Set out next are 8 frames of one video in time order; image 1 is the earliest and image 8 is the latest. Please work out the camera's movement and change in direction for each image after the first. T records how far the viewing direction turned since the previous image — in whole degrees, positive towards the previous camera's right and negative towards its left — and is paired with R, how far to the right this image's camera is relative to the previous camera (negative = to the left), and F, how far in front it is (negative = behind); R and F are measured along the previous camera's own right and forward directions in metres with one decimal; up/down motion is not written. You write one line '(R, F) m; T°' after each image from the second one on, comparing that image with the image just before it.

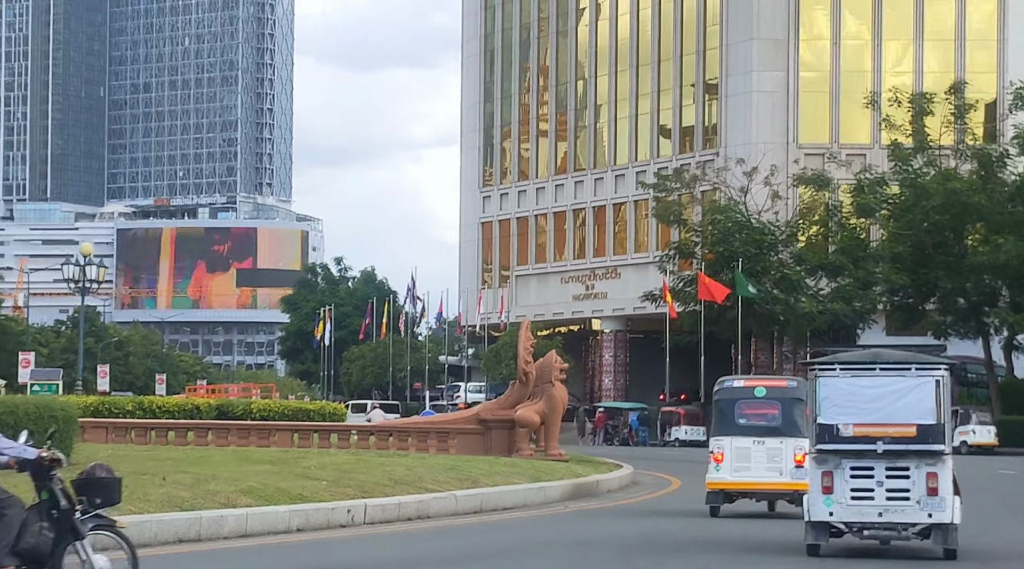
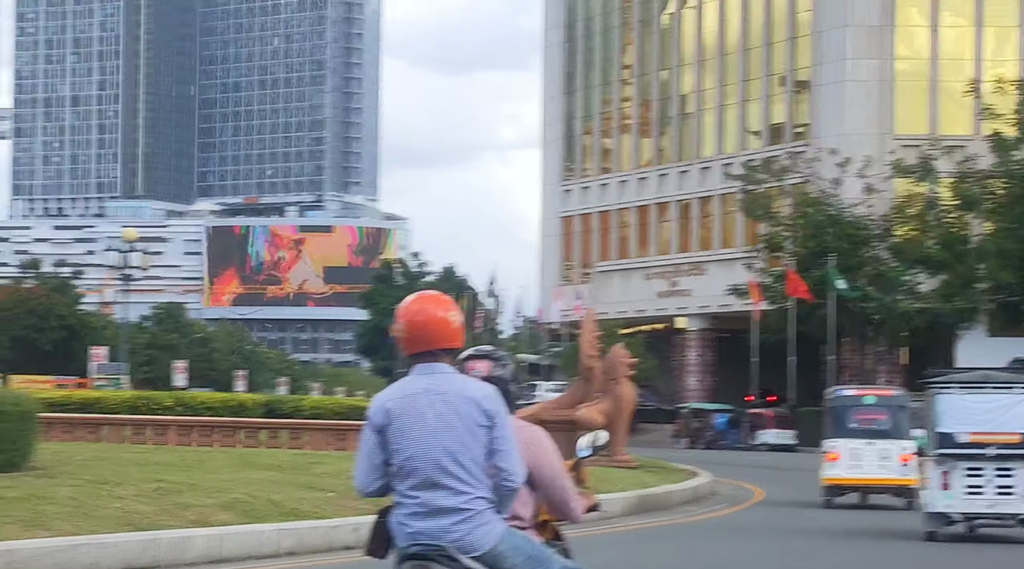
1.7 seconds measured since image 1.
(+0.4, +2.9) m; -3°
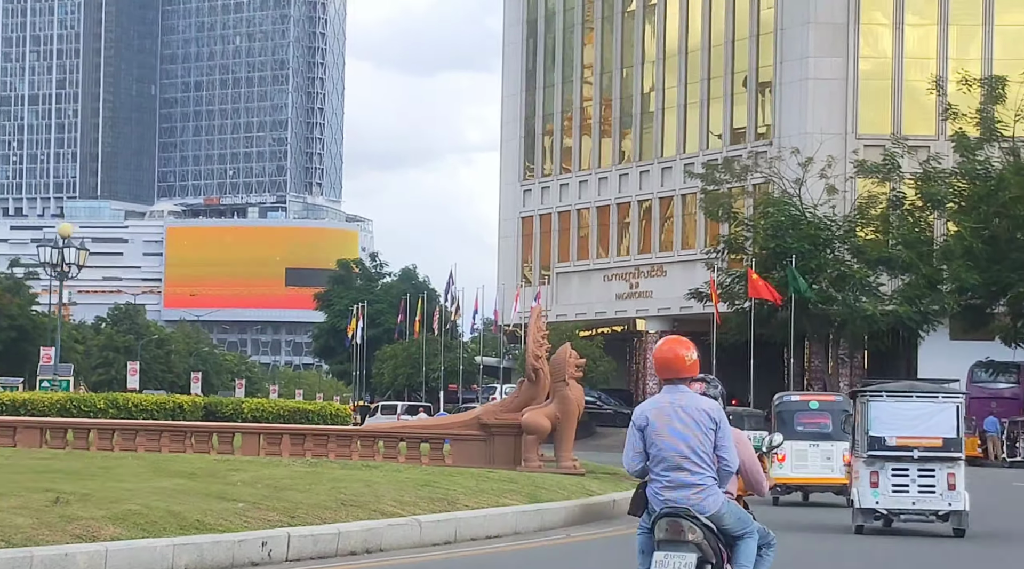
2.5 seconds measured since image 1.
(+0.3, +1.3) m; +1°
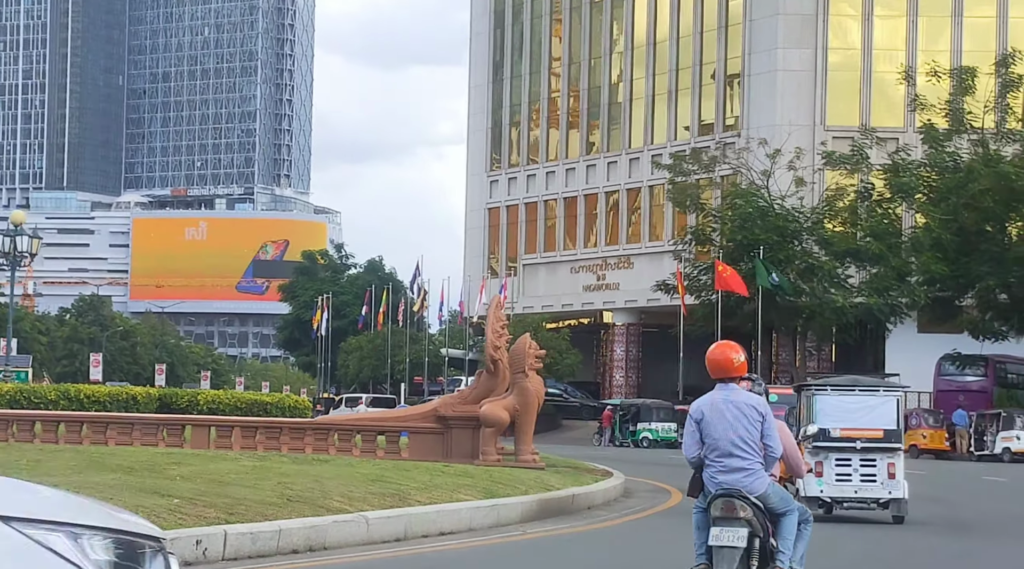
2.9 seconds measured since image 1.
(+0.1, +0.6) m; +1°
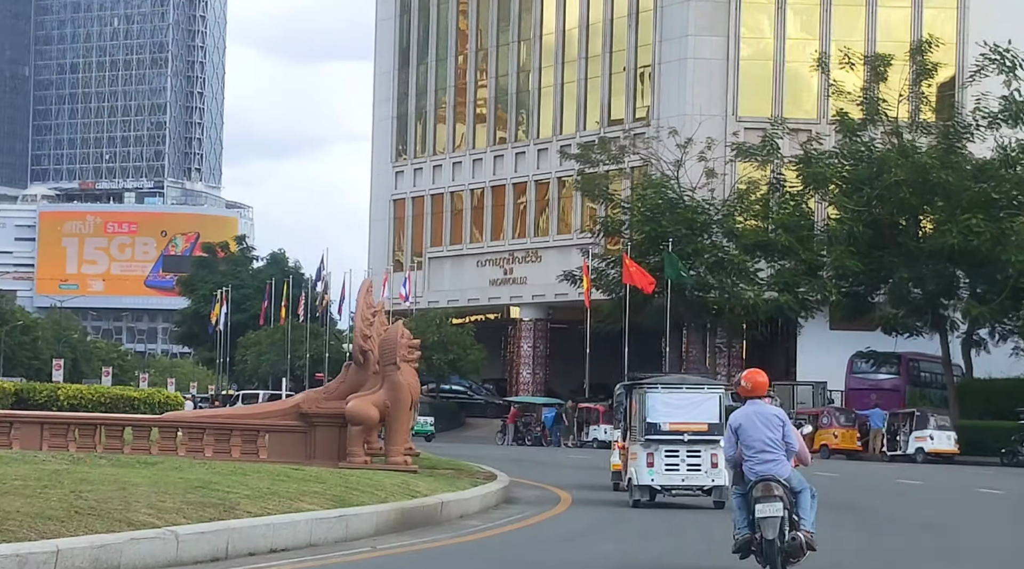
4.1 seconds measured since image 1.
(+0.5, +2.2) m; +3°
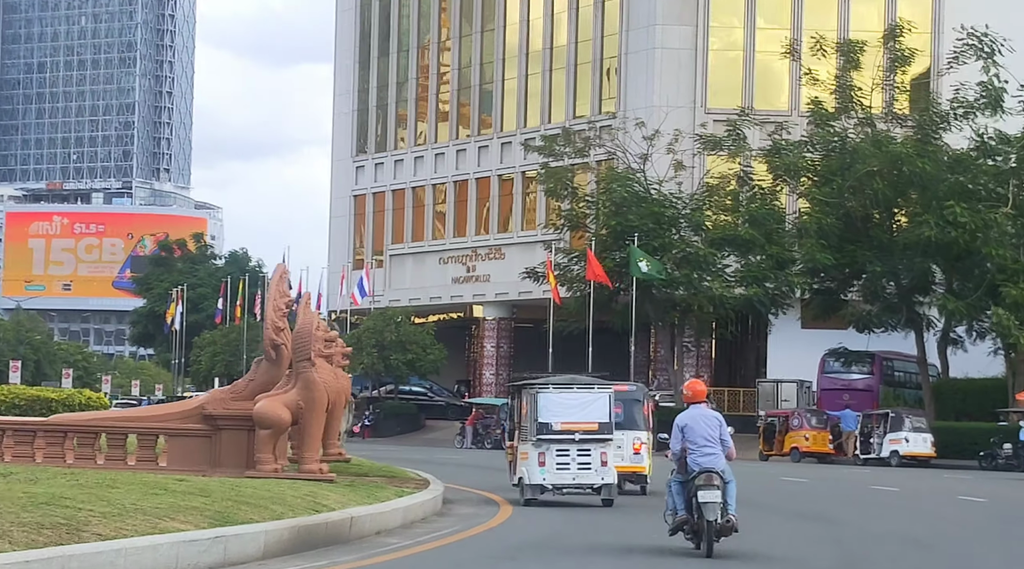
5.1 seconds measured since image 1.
(+0.5, +2.2) m; +1°
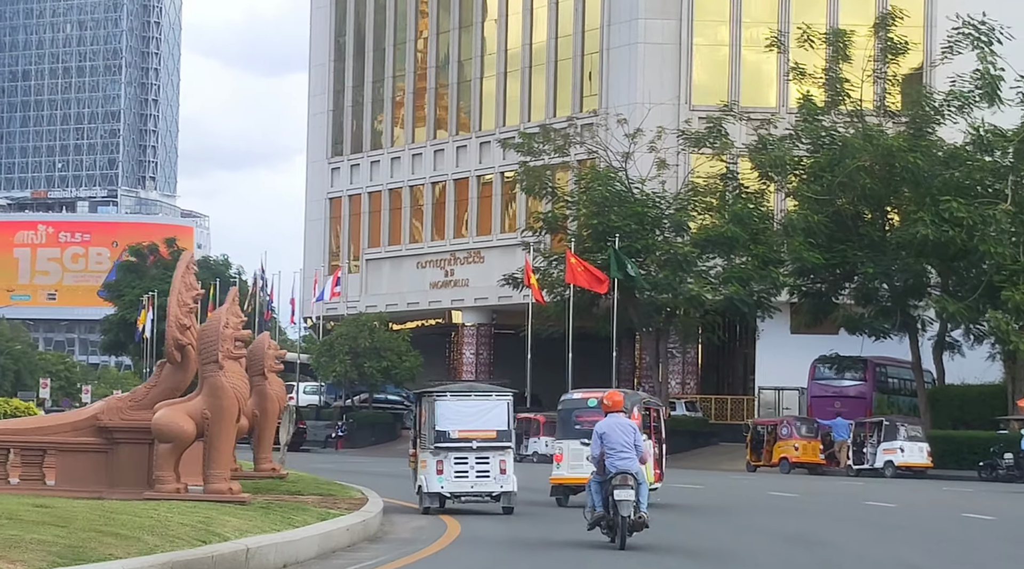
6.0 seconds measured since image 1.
(+0.5, +2.4) m; 0°
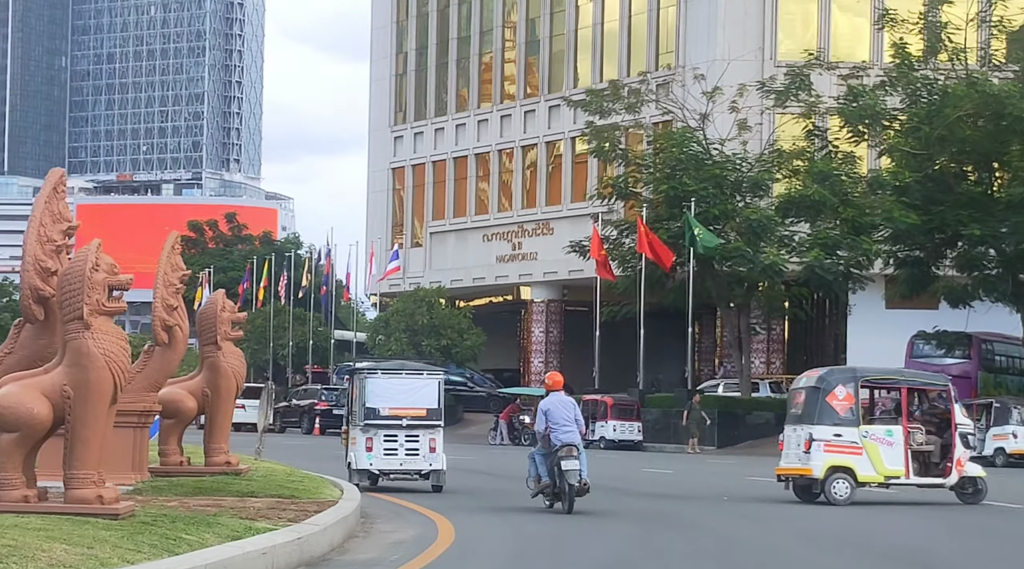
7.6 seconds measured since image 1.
(+0.7, +4.4) m; -3°
